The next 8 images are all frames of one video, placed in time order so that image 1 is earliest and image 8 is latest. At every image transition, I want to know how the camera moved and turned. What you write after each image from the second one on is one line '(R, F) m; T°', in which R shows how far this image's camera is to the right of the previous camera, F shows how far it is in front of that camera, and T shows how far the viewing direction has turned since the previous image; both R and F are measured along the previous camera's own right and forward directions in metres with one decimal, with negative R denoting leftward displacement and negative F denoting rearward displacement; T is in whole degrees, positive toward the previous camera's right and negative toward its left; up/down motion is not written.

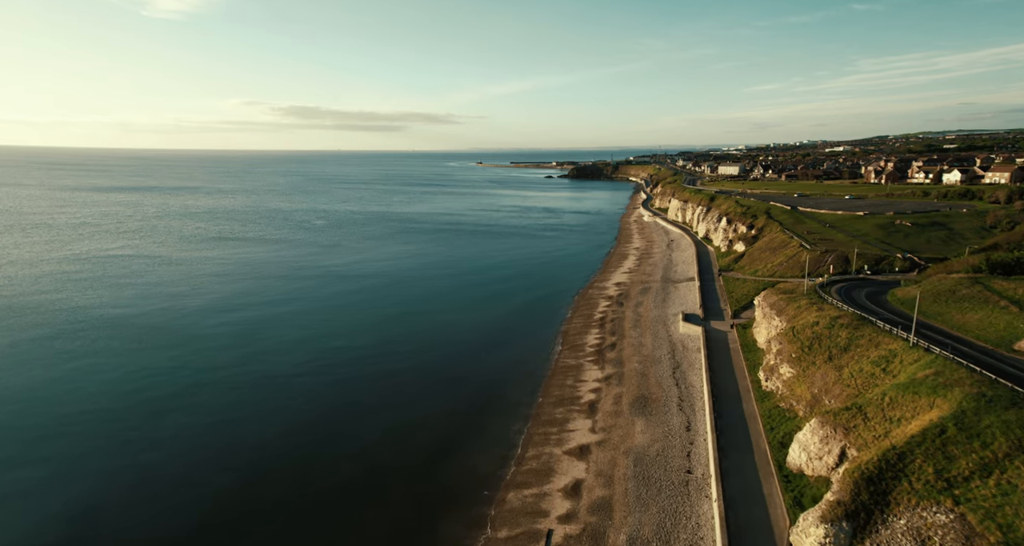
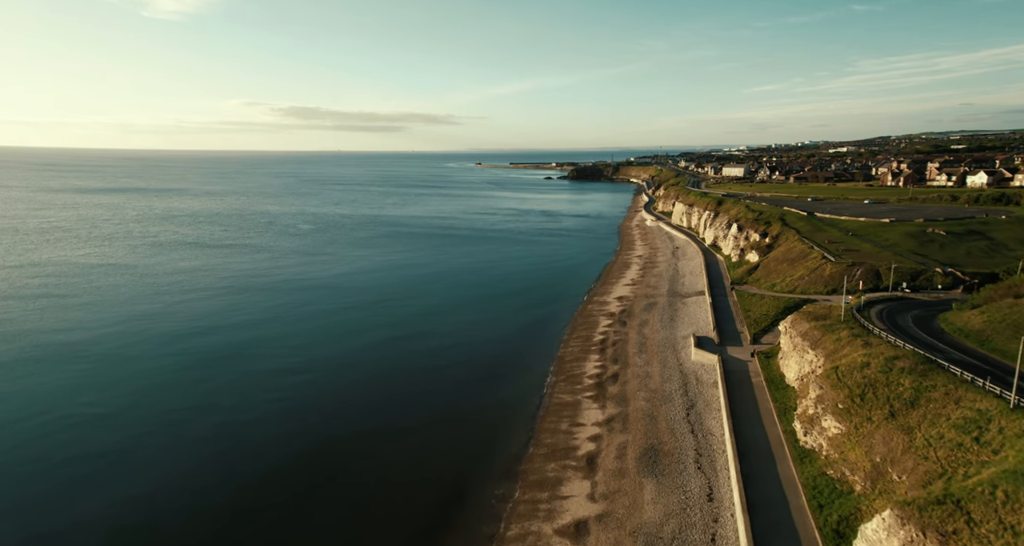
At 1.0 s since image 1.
(+0.7, +4.9) m; 0°
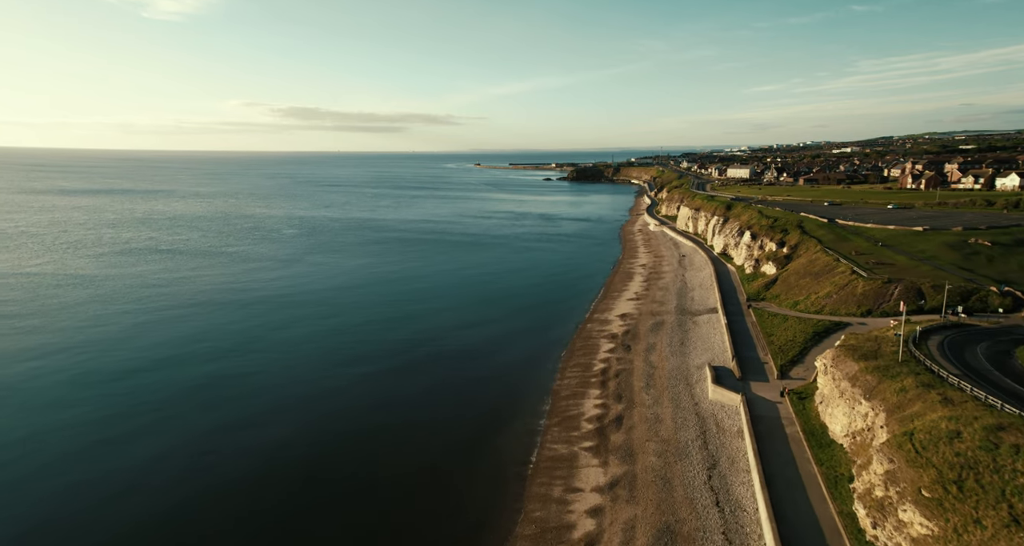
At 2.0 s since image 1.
(+0.7, +5.1) m; 0°
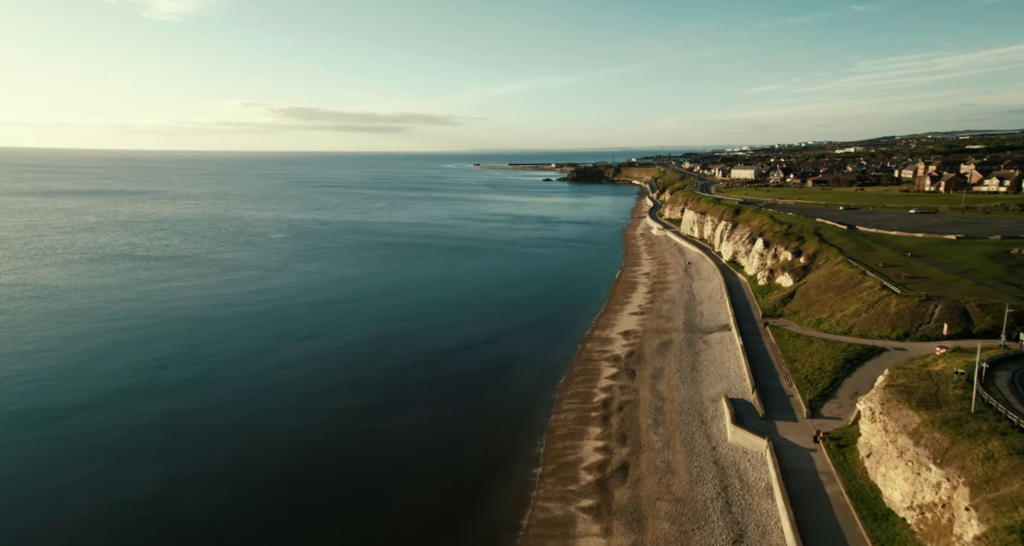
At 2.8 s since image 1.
(+0.5, +4.1) m; 0°
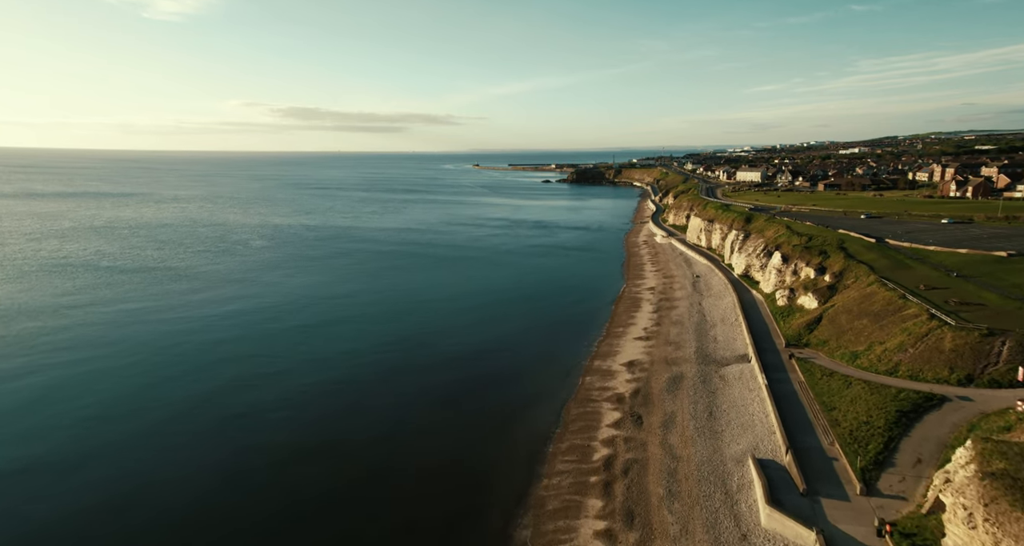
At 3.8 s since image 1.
(+0.7, +5.0) m; 0°
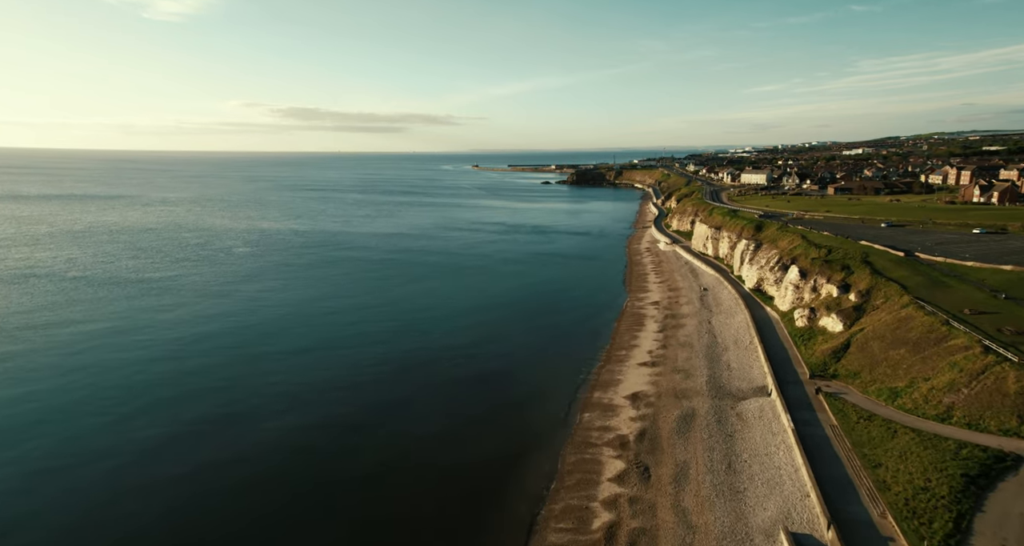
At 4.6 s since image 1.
(+0.6, +4.1) m; 0°
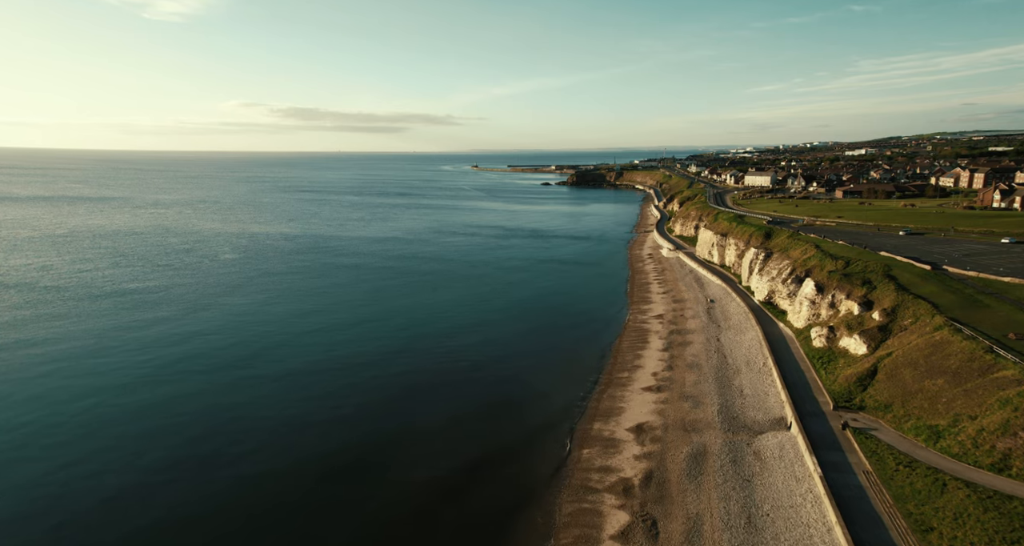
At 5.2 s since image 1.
(+0.4, +3.2) m; 0°
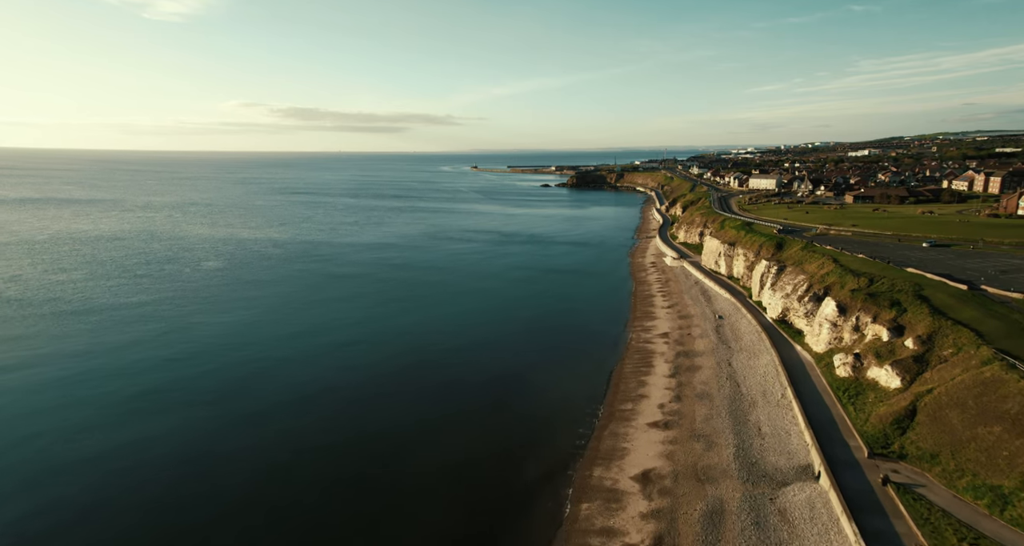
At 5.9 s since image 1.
(+0.5, +3.6) m; 0°
